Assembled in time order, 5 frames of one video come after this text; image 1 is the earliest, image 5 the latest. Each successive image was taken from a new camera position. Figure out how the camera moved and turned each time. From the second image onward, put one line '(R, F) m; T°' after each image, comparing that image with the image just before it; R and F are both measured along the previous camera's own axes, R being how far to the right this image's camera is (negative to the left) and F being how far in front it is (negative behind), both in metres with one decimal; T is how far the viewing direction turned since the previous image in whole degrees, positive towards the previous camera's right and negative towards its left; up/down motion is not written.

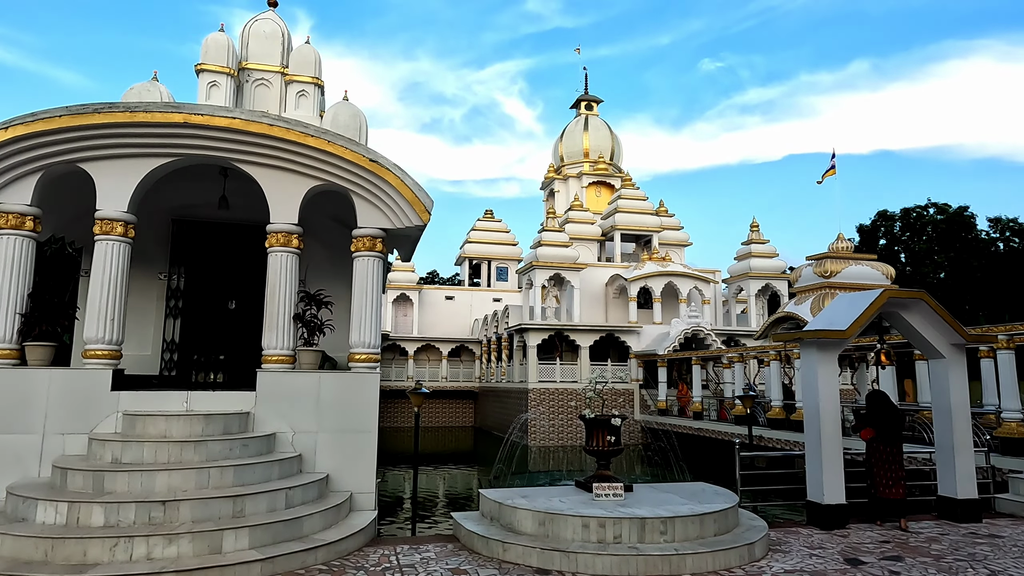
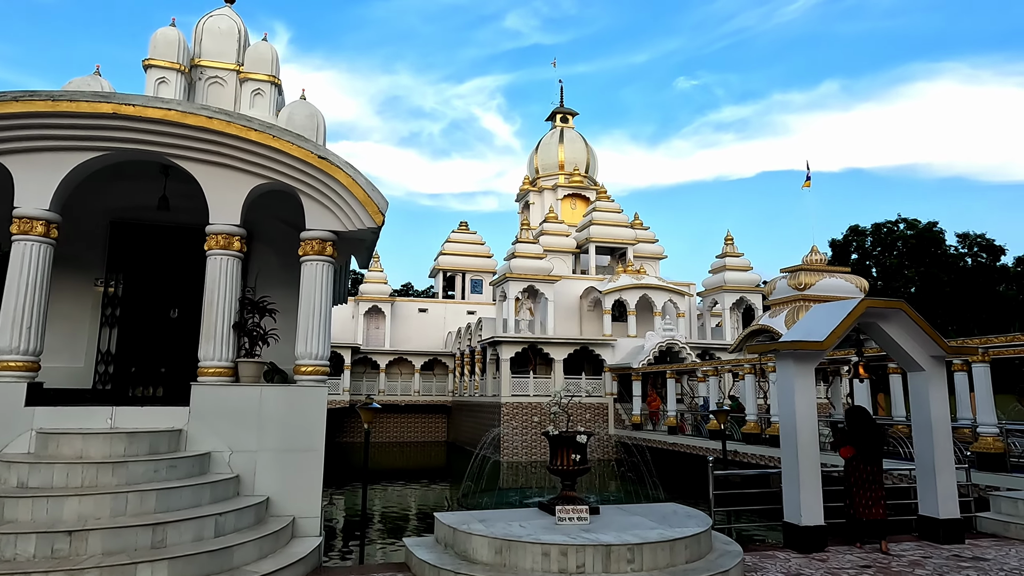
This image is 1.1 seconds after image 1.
(+0.2, +0.5) m; +2°
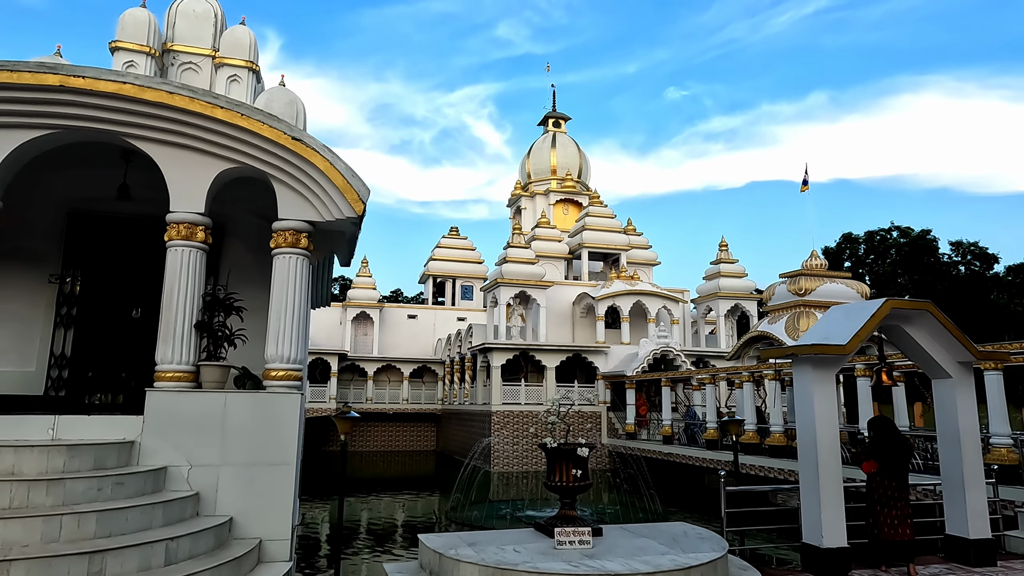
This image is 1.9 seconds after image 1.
(0.0, +0.6) m; +1°
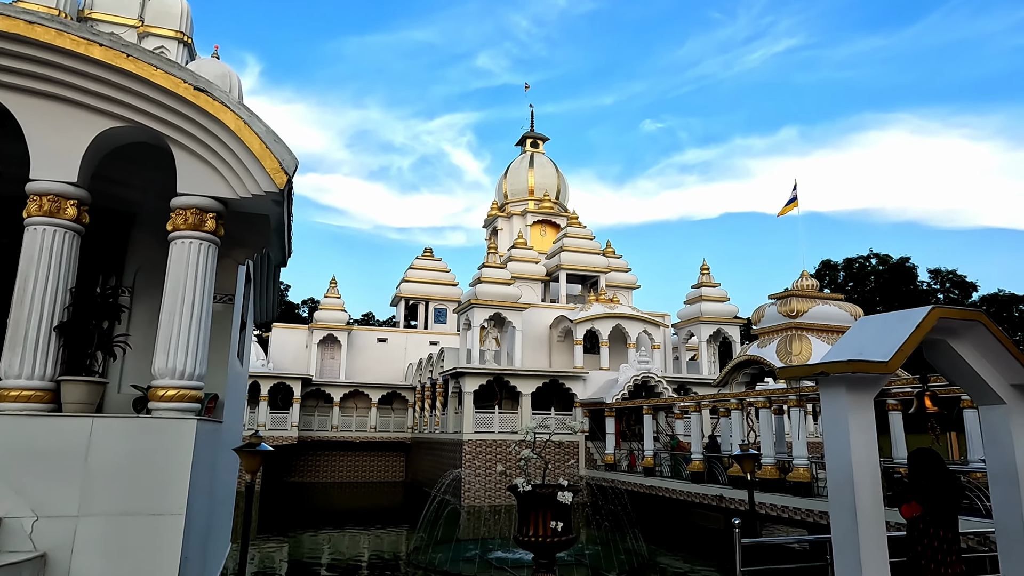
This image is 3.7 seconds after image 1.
(+0.1, +1.3) m; +2°
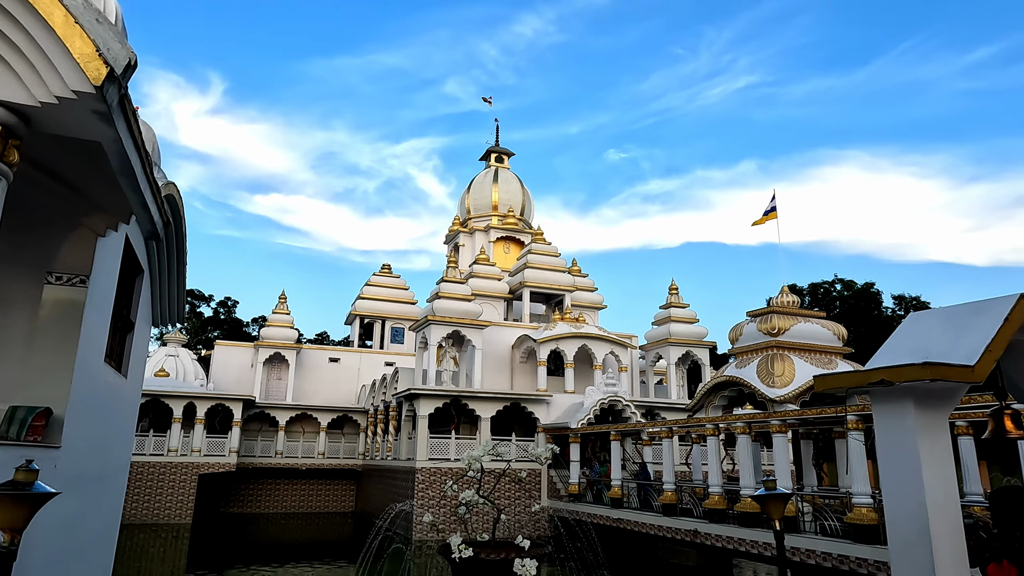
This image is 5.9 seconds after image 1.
(+0.1, +1.6) m; +3°
